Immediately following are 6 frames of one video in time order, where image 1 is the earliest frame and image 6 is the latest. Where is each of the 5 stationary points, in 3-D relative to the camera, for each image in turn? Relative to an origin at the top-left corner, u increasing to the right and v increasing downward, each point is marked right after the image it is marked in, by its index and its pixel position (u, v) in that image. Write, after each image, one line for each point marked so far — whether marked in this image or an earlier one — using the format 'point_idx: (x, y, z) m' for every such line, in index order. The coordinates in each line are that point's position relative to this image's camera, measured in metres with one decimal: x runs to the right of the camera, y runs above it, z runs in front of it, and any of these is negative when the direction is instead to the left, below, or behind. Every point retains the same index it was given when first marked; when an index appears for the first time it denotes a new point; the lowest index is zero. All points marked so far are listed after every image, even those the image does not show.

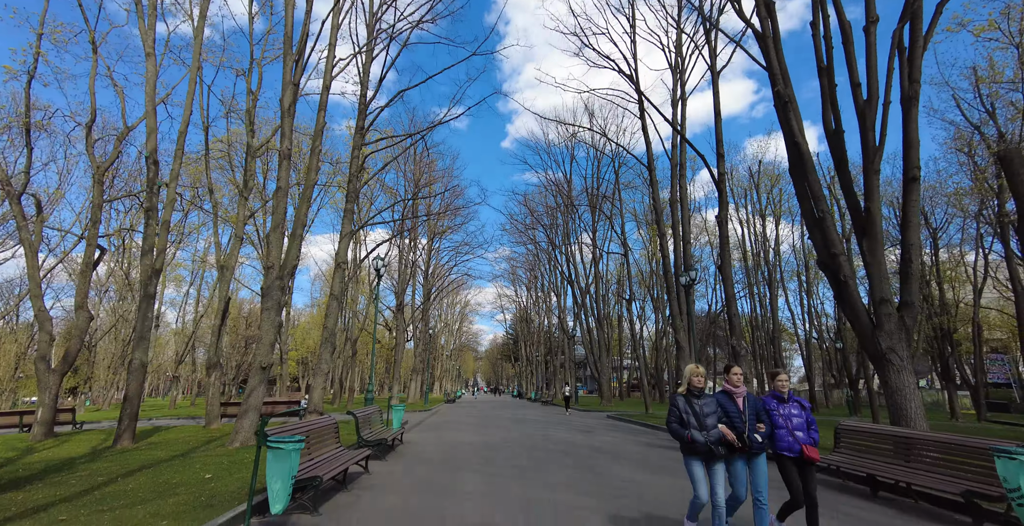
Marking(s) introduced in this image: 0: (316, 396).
0: (-7.2, -4.9, +17.2) m
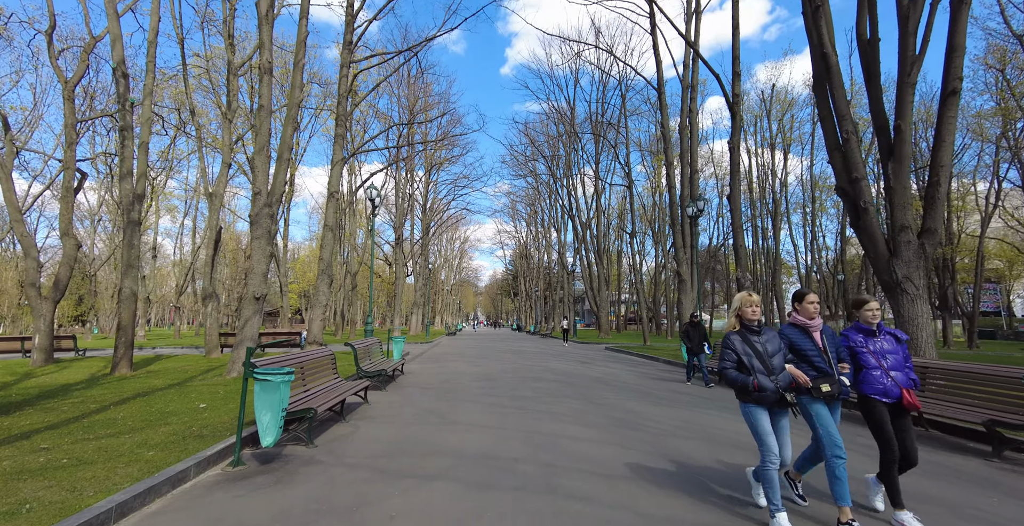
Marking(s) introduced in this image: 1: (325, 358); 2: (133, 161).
0: (-7.2, -2.4, +17.2) m
1: (-3.6, -1.8, +8.9) m
2: (-9.6, +2.6, +11.9) m
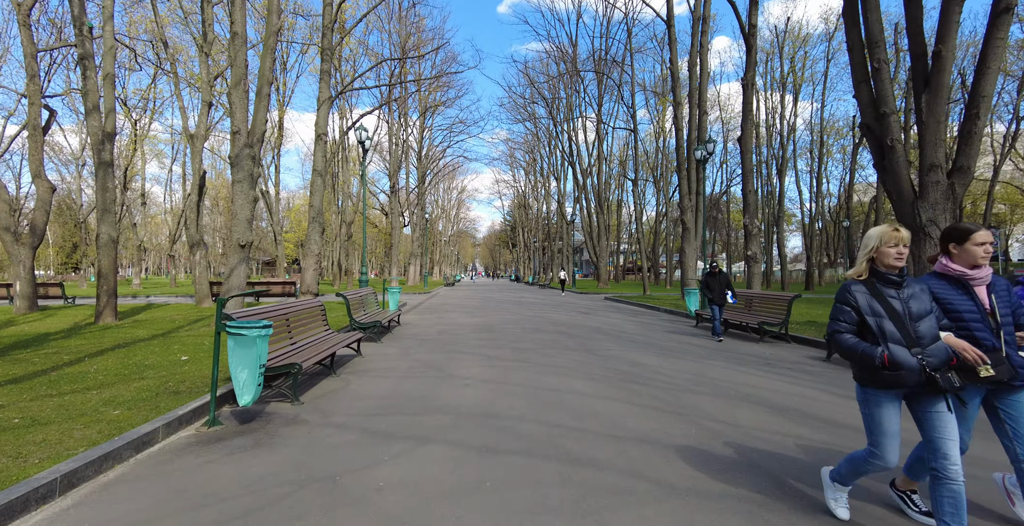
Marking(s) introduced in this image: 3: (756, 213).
0: (-7.2, -0.5, +16.7) m
1: (-3.6, -0.8, +8.4) m
2: (-9.6, +3.9, +10.9) m
3: (+8.9, +1.8, +17.2) m
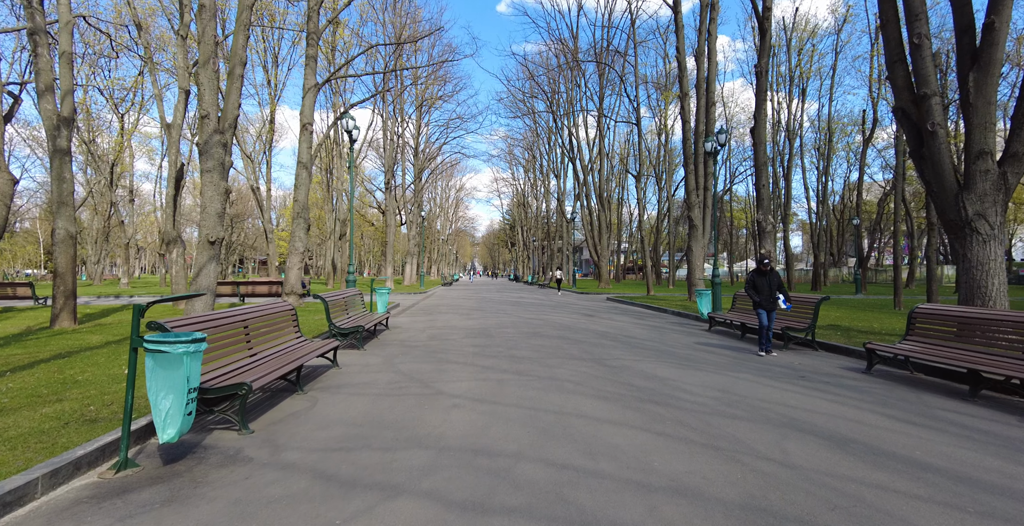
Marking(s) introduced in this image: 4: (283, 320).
0: (-7.3, -0.5, +15.6) m
1: (-3.6, -0.8, +7.4) m
2: (-9.6, +3.9, +9.8) m
3: (+8.8, +1.9, +16.2) m
4: (-3.6, -0.9, +7.4) m
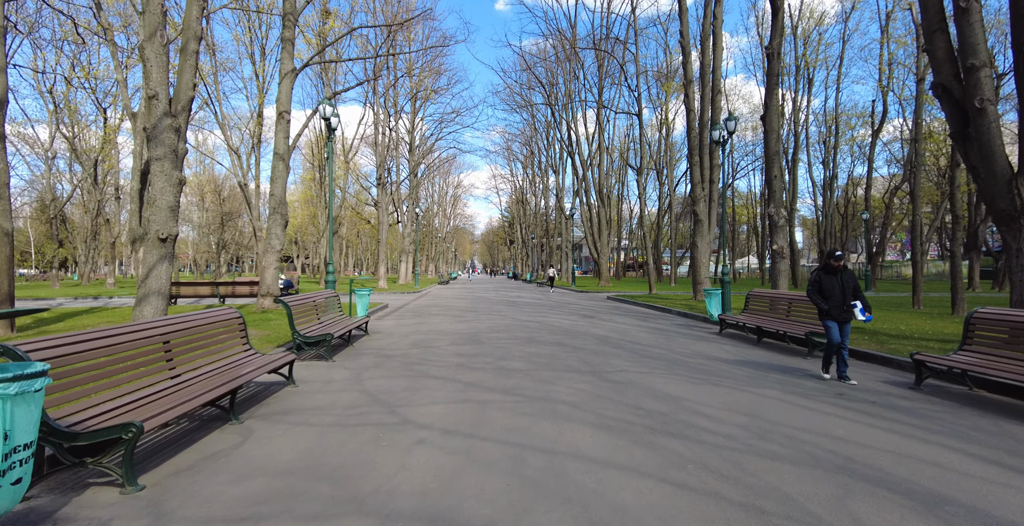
0: (-7.5, -0.5, +14.5) m
1: (-3.8, -0.8, +6.2) m
2: (-9.8, +3.9, +8.7) m
3: (+8.6, +2.0, +15.1) m
4: (-3.8, -0.9, +6.3) m
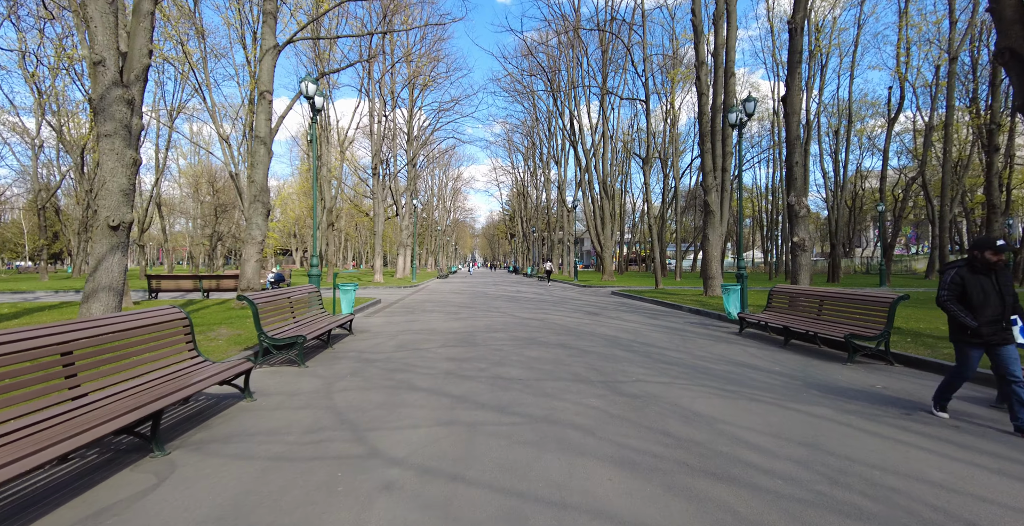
0: (-7.5, -0.2, +13.4) m
1: (-3.8, -0.7, +5.2) m
2: (-9.8, +4.1, +7.6) m
3: (+8.6, +2.2, +13.9) m
4: (-3.8, -0.8, +5.3) m
